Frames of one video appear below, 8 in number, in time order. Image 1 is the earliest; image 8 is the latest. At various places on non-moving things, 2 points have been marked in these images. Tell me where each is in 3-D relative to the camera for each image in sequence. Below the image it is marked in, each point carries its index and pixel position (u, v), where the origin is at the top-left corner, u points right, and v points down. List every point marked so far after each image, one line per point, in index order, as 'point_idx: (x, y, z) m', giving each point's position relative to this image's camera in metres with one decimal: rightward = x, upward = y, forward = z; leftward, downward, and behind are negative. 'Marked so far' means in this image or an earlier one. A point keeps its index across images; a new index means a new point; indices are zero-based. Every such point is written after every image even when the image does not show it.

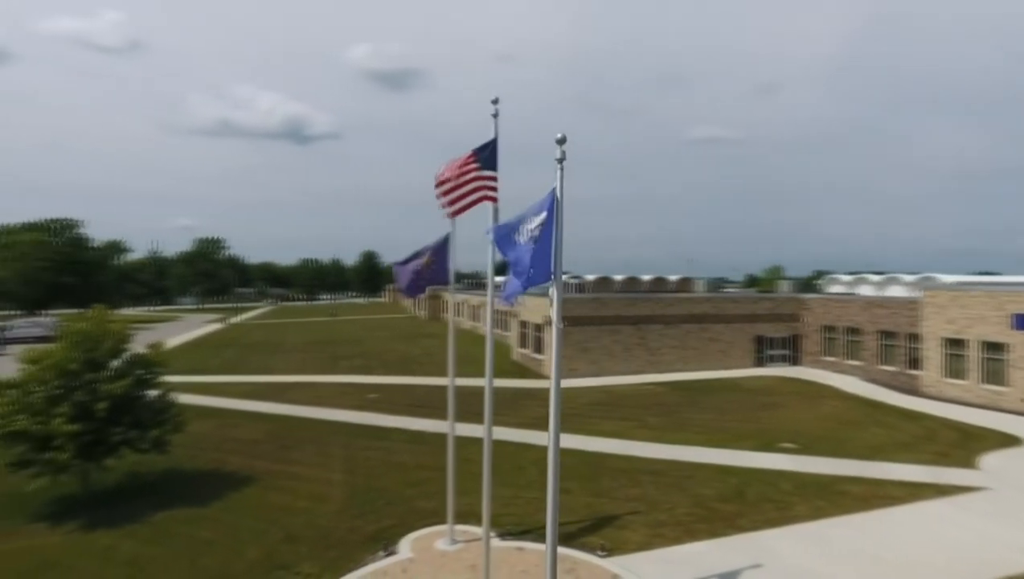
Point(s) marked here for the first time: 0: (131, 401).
0: (-8.8, -2.6, +14.8) m
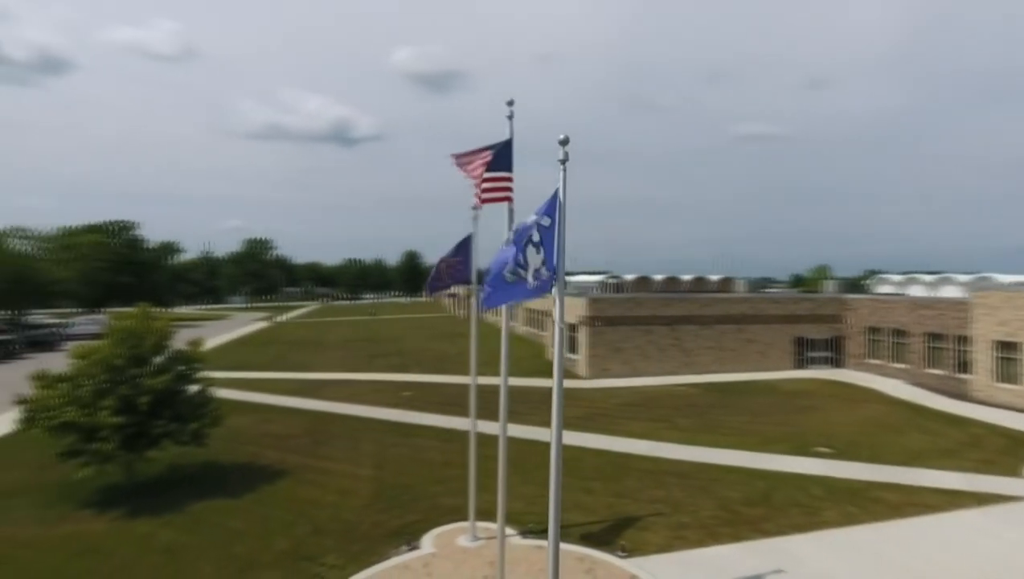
0: (-8.2, -2.6, +15.4) m
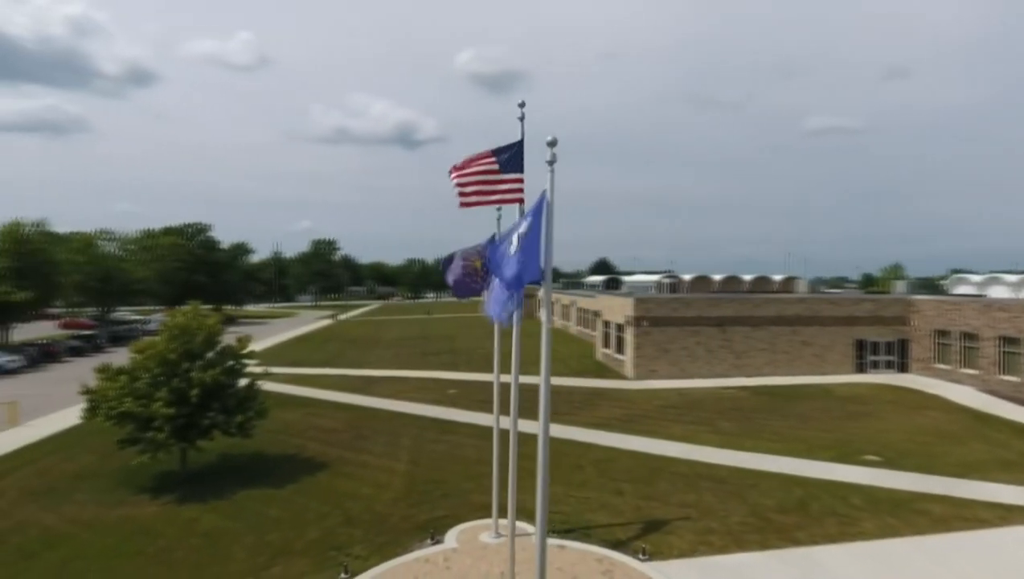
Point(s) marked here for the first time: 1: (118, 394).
0: (-7.5, -2.5, +16.3) m
1: (-9.6, -2.5, +15.5) m
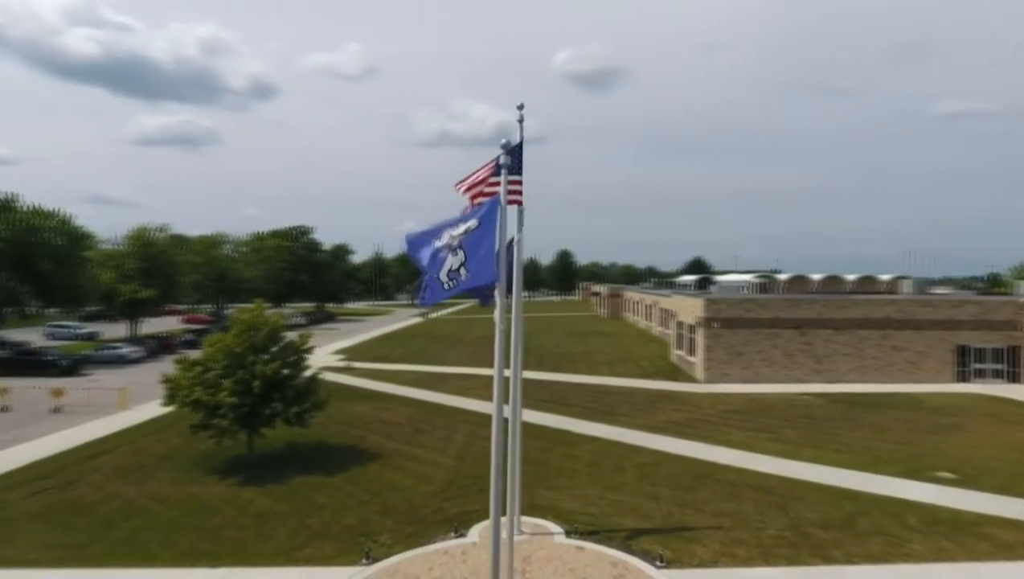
0: (-6.3, -2.5, +17.5) m
1: (-8.6, -2.5, +17.1) m
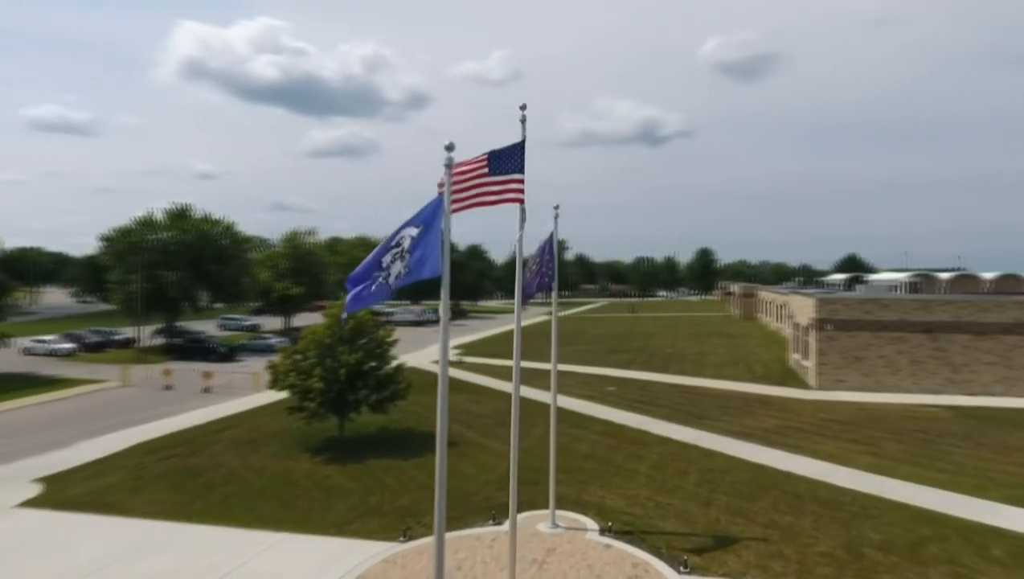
0: (-4.4, -2.4, +19.1) m
1: (-6.7, -2.4, +19.1) m
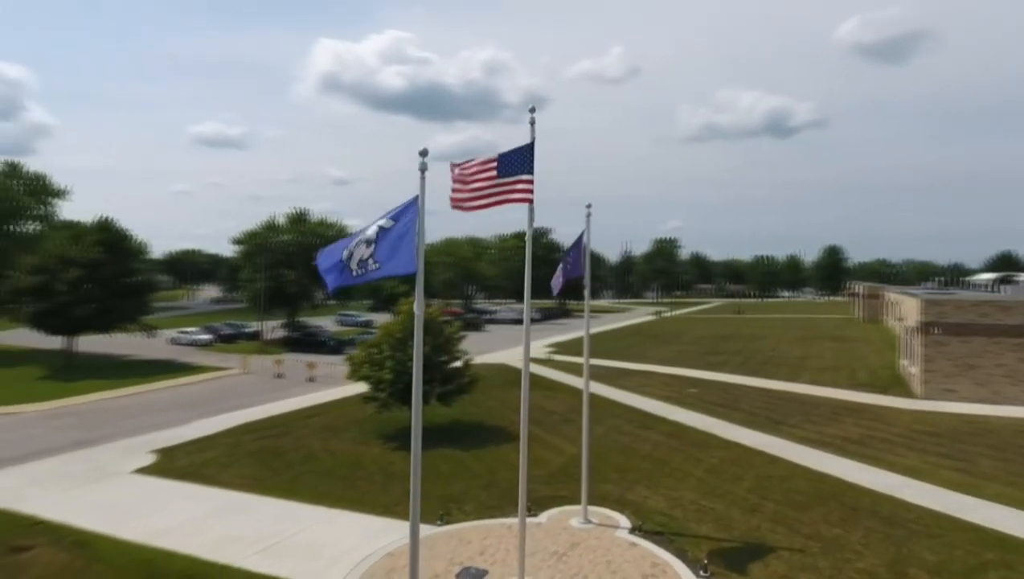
0: (-2.5, -2.3, +20.1) m
1: (-4.8, -2.3, +20.5) m
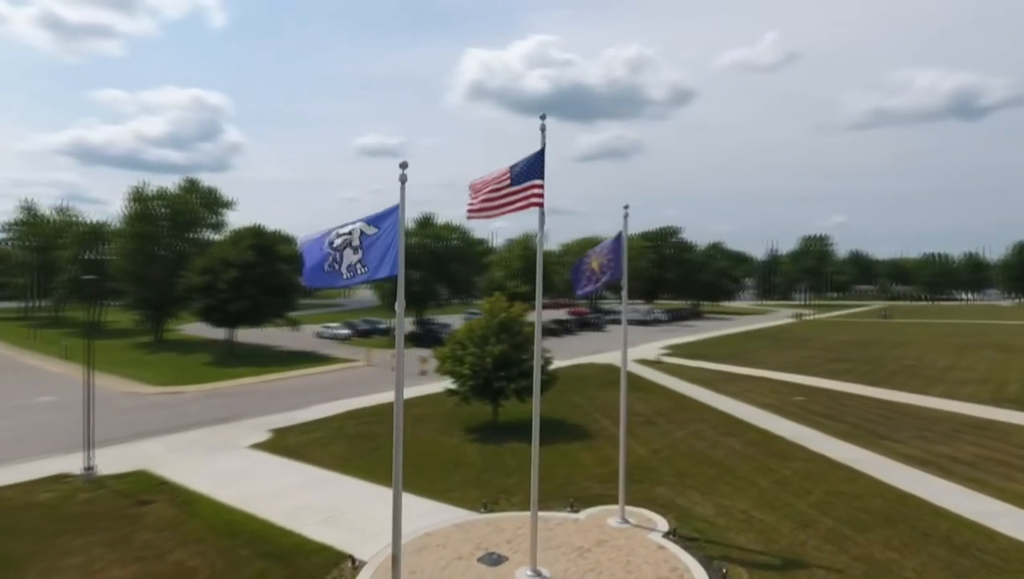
0: (0.0, -2.3, +20.8) m
1: (-2.1, -2.3, +21.8) m
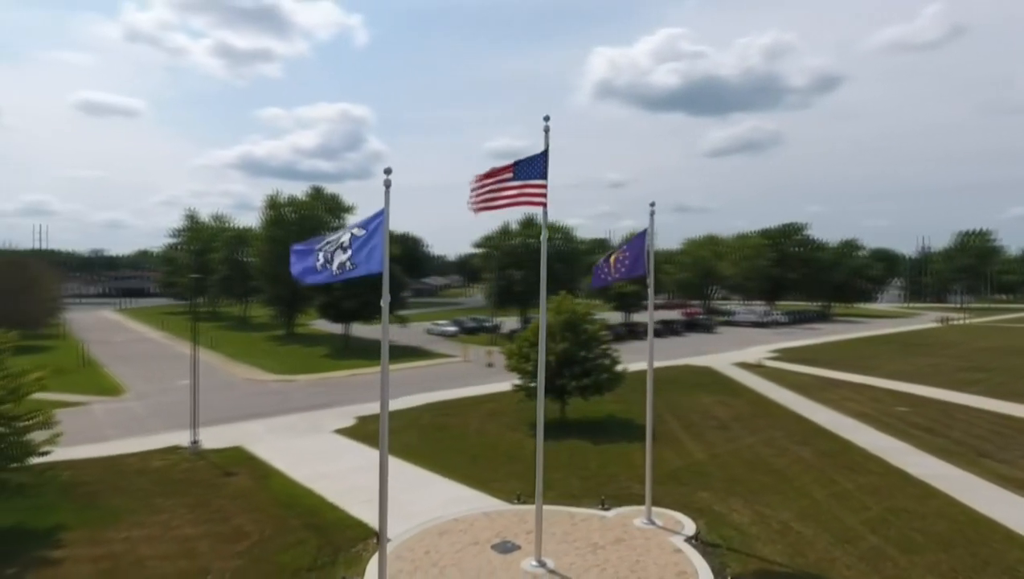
0: (+2.1, -2.3, +21.0) m
1: (+0.2, -2.2, +22.3) m
